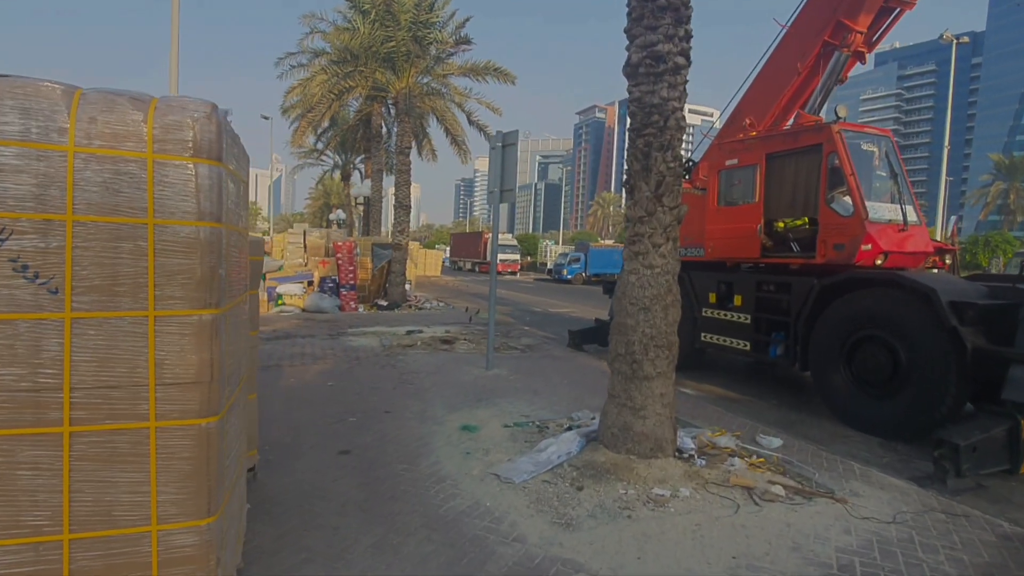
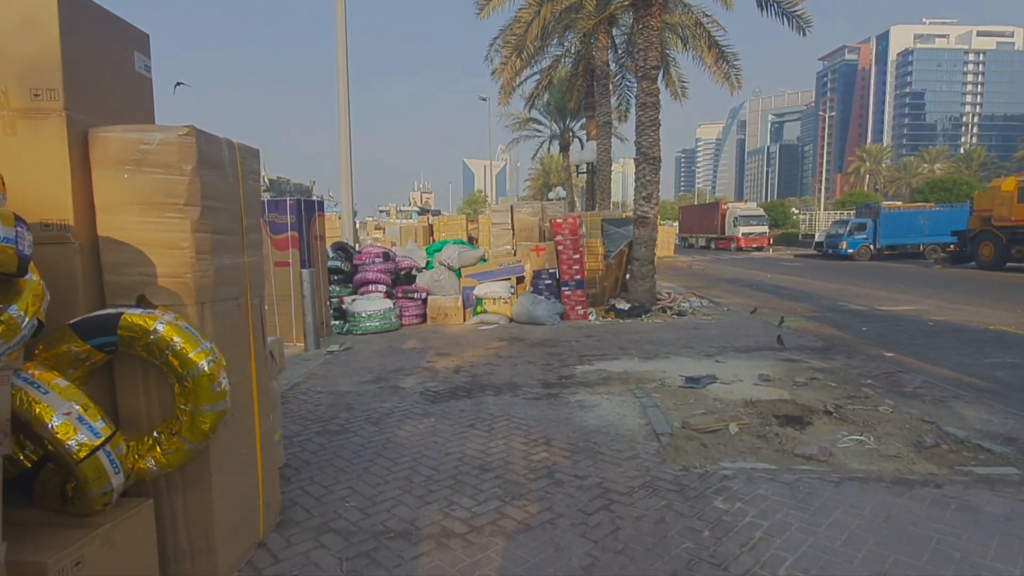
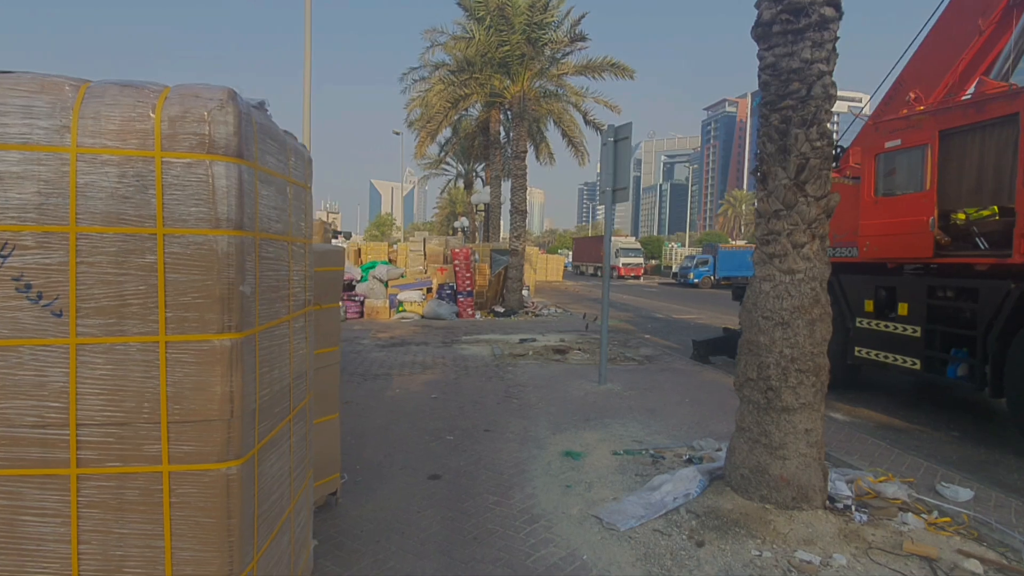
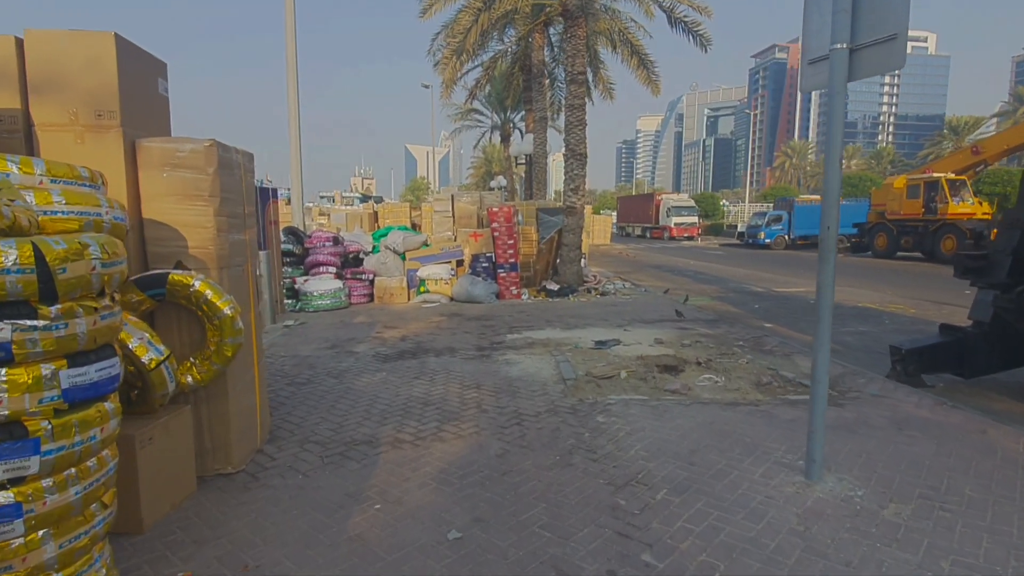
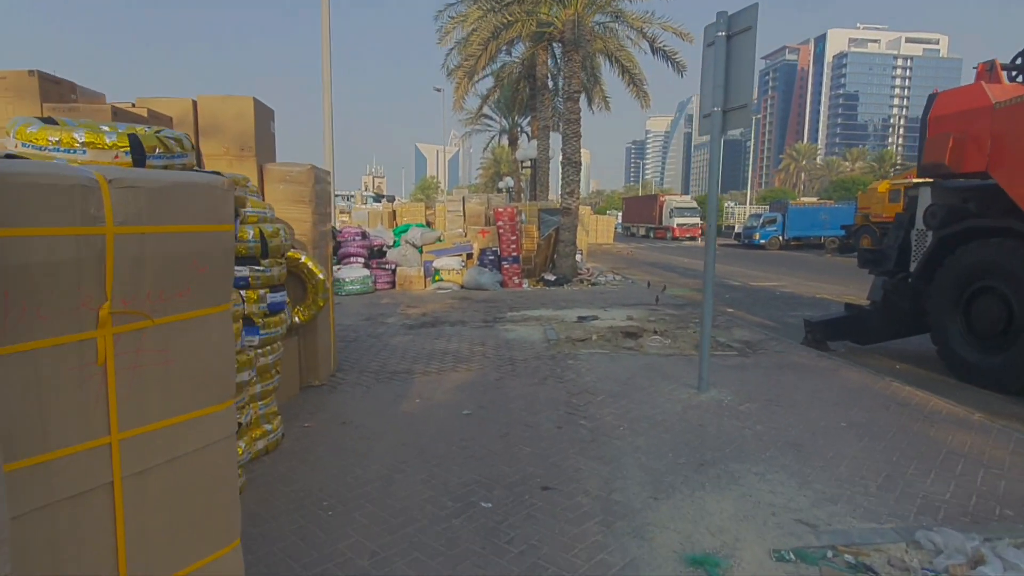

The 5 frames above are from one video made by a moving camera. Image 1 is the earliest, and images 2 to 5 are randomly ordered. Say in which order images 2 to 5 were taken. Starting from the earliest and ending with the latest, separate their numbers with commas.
3, 5, 4, 2
